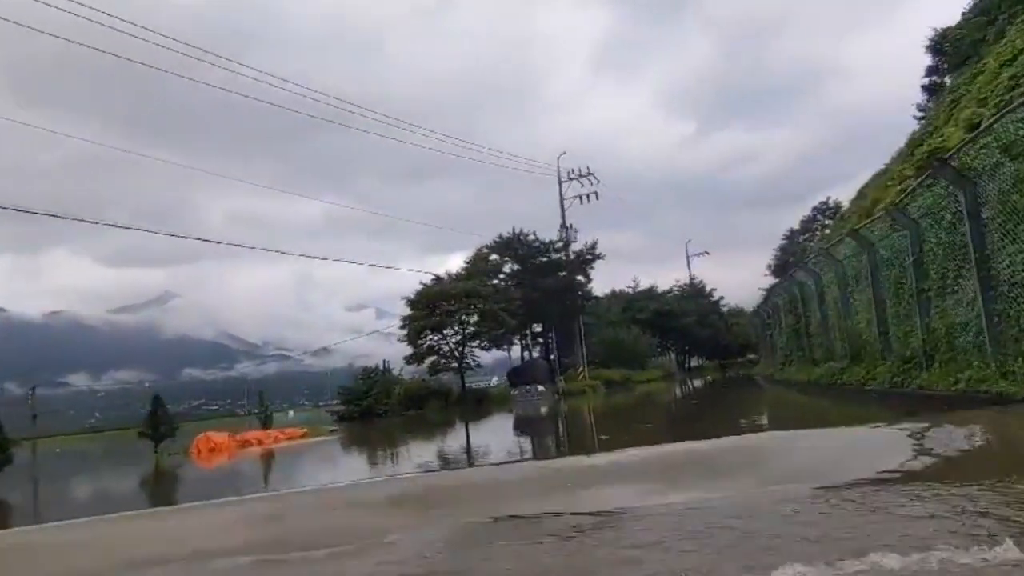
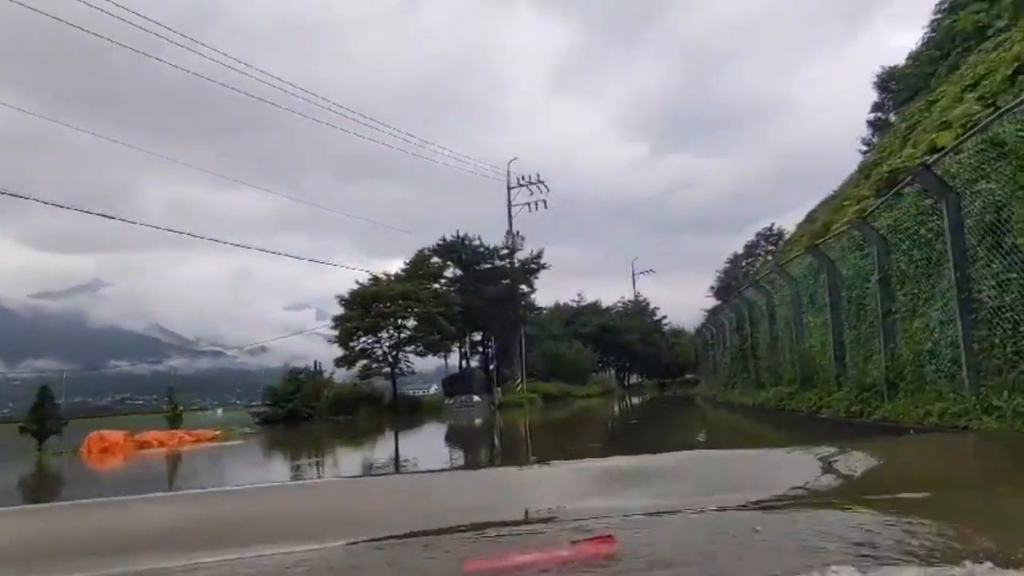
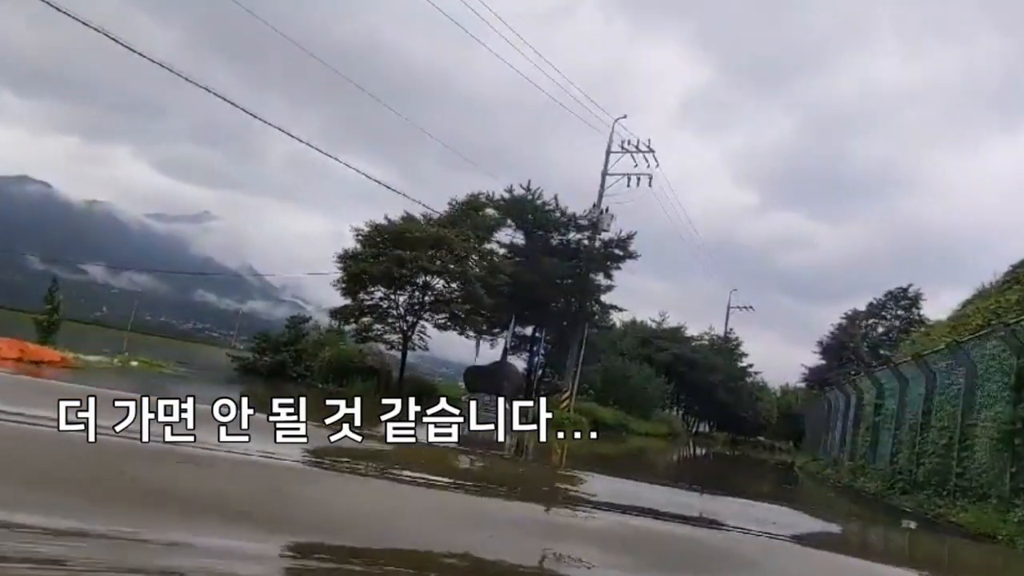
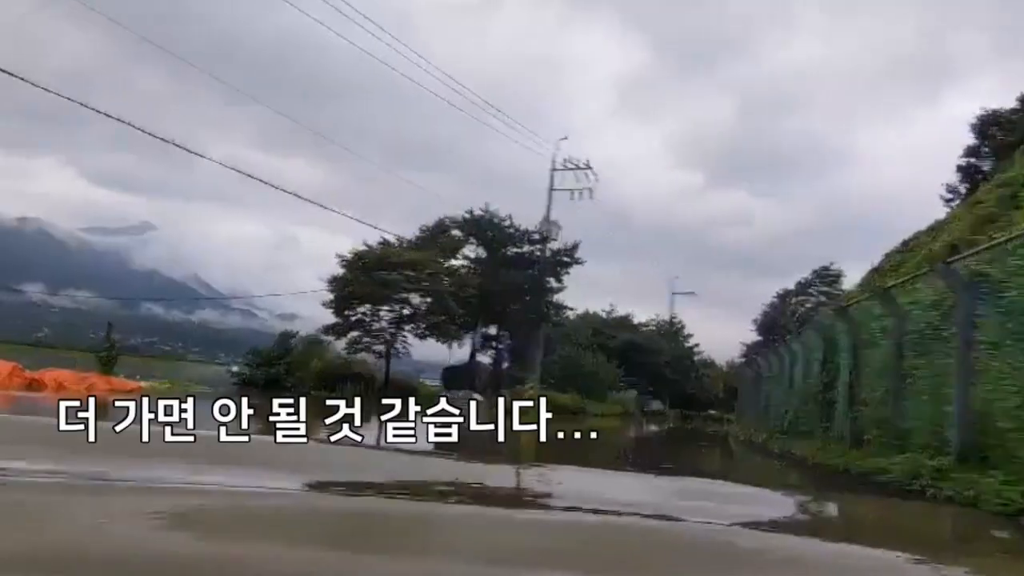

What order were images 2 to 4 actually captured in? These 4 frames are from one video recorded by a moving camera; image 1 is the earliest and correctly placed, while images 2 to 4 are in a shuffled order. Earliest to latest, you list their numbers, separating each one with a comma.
2, 4, 3
